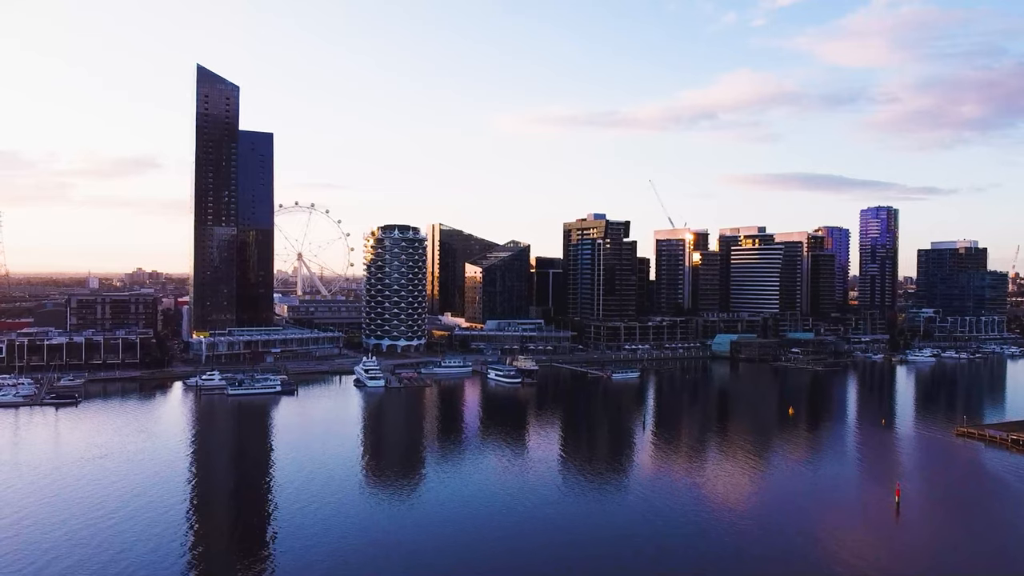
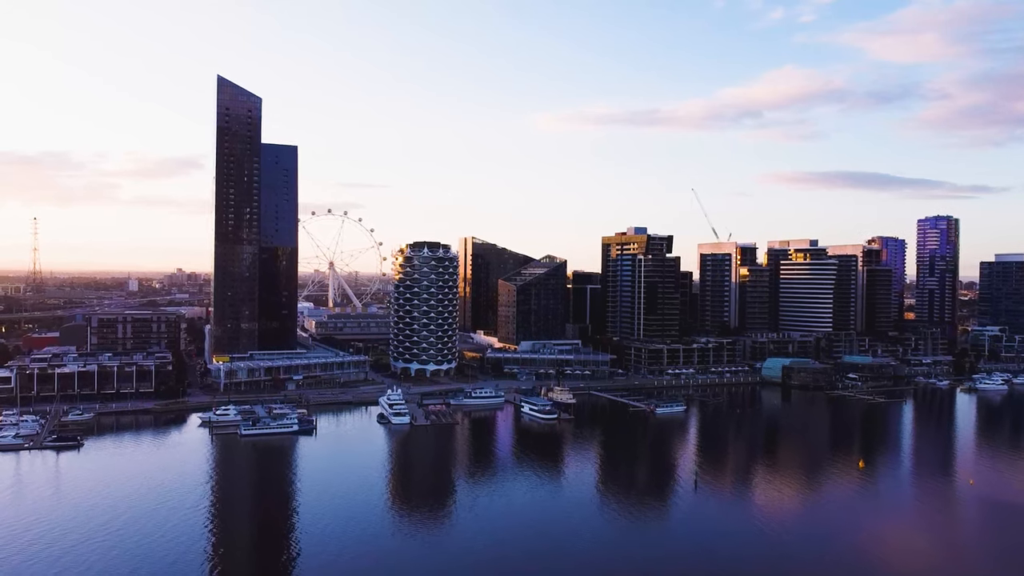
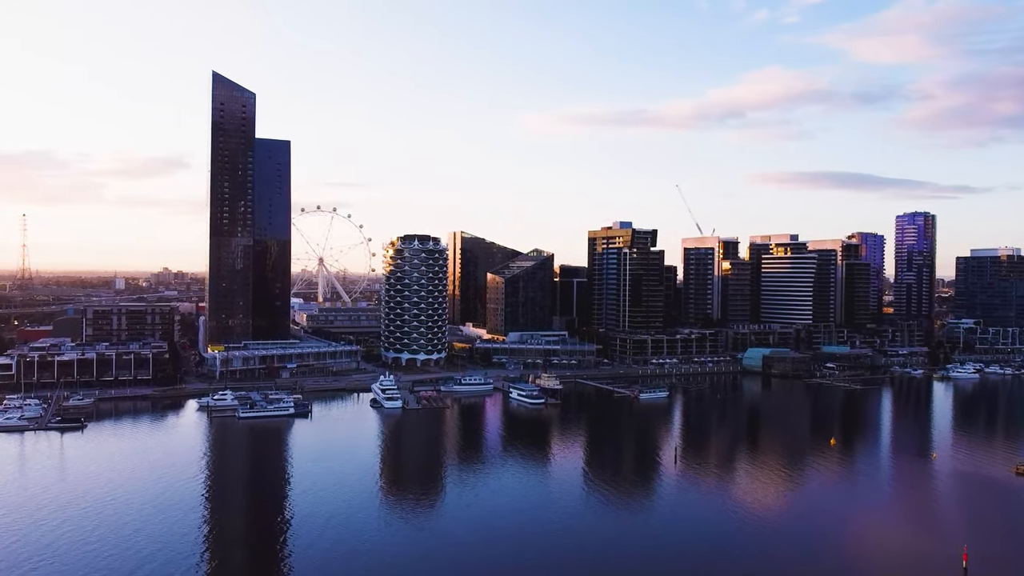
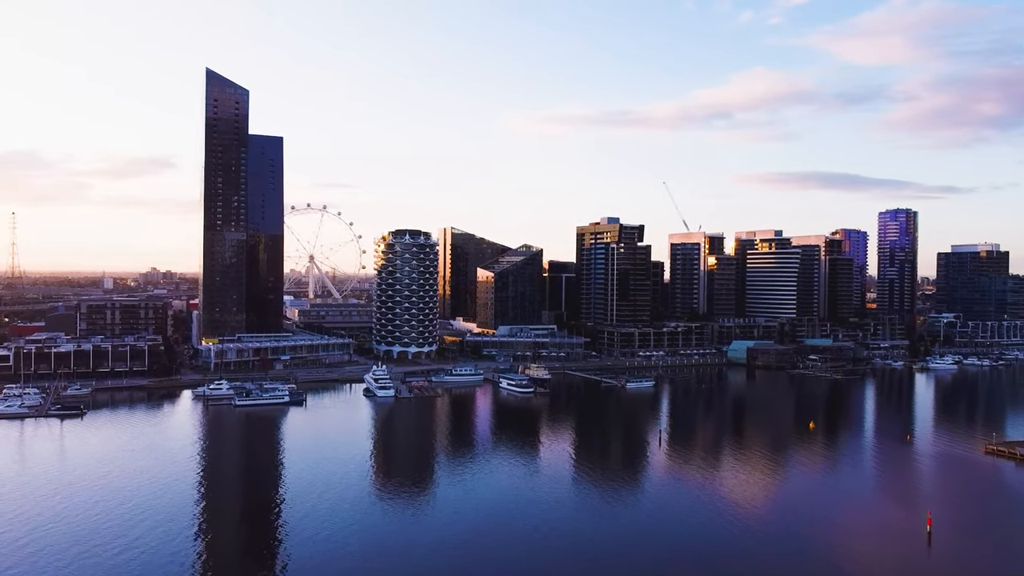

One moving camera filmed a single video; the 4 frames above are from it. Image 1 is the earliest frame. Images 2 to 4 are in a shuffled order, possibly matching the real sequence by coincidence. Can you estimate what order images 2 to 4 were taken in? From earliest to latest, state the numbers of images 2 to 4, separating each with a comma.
4, 3, 2
